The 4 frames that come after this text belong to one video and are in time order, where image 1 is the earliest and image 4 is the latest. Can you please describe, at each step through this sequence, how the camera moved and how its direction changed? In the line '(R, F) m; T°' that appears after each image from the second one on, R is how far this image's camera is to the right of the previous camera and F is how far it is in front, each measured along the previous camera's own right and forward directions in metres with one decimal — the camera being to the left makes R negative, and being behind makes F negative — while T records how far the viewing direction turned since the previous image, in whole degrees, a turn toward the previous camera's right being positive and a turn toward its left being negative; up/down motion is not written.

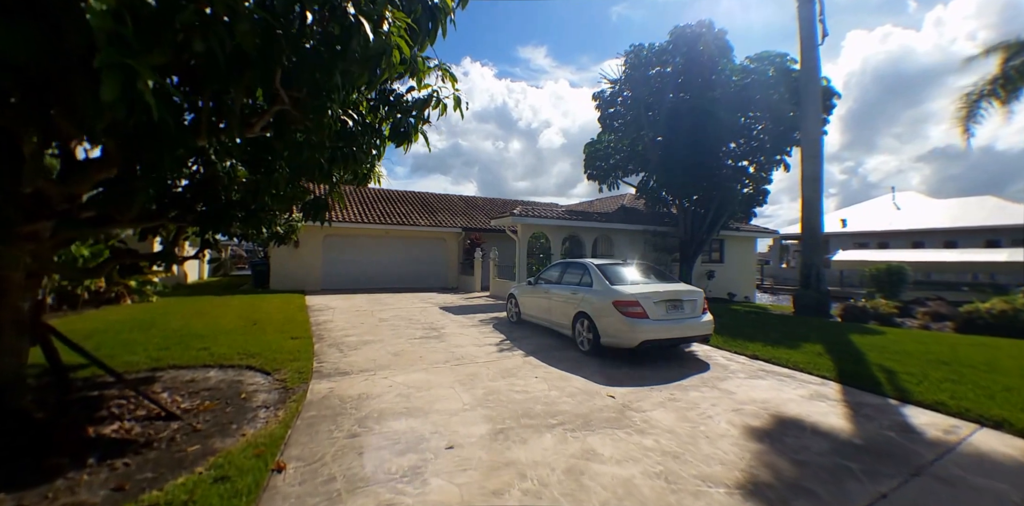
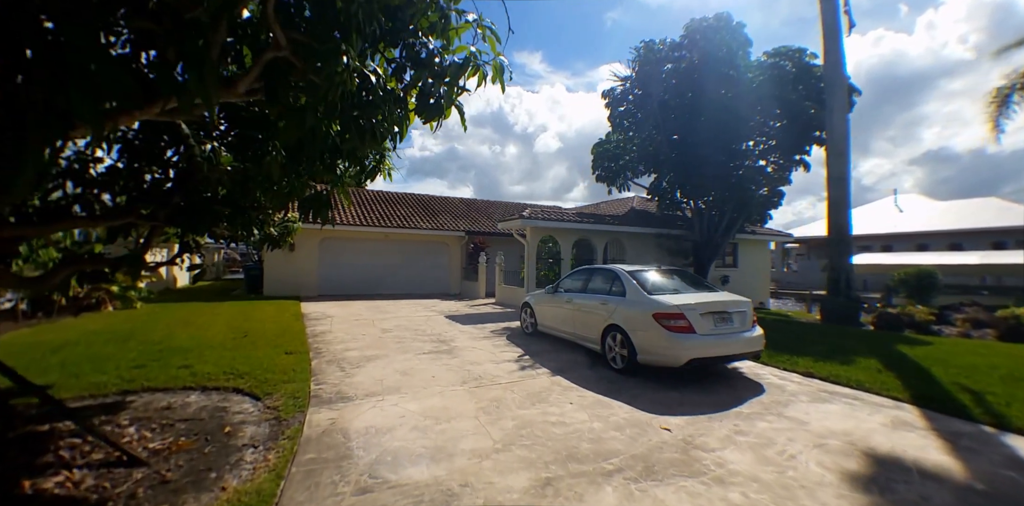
(-0.4, +0.7) m; +1°
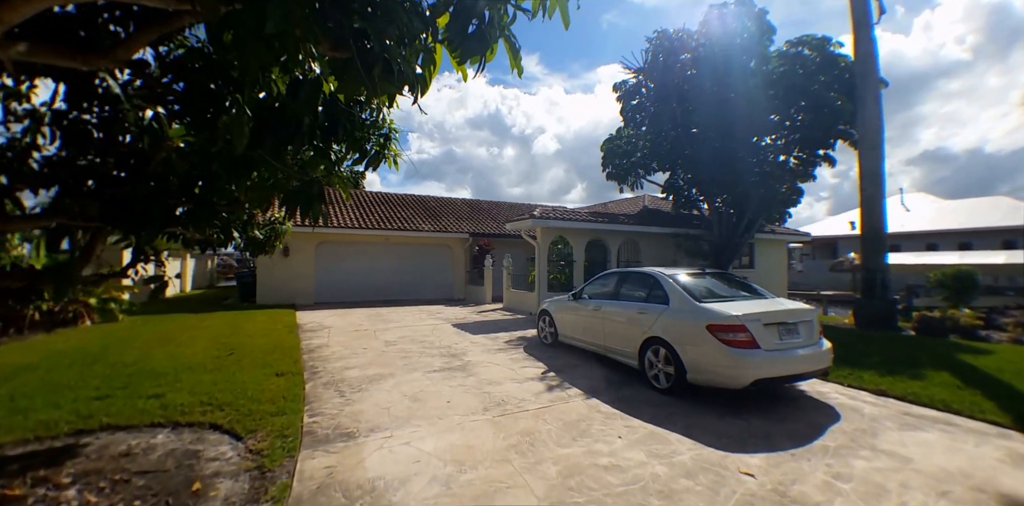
(-0.3, +0.8) m; 0°
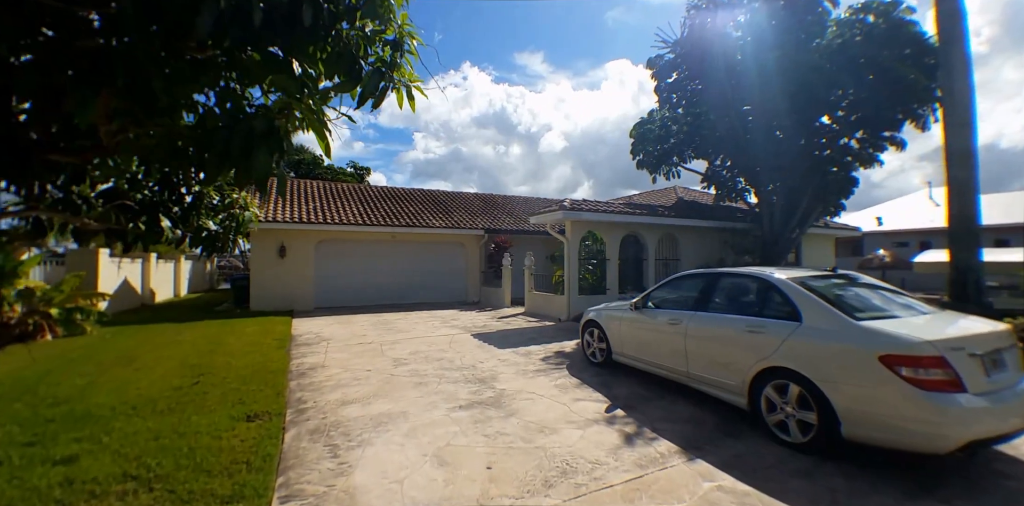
(-0.5, +1.5) m; -1°
